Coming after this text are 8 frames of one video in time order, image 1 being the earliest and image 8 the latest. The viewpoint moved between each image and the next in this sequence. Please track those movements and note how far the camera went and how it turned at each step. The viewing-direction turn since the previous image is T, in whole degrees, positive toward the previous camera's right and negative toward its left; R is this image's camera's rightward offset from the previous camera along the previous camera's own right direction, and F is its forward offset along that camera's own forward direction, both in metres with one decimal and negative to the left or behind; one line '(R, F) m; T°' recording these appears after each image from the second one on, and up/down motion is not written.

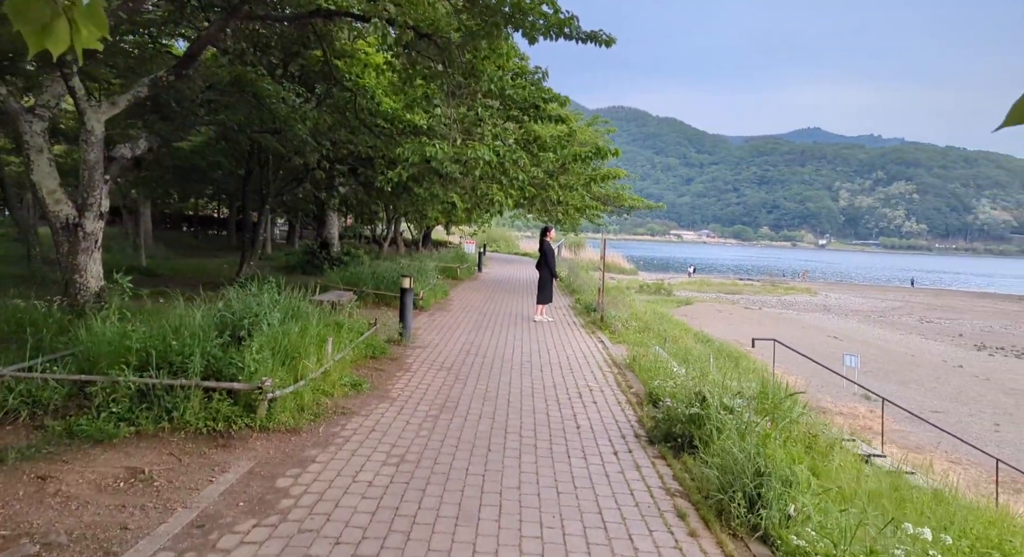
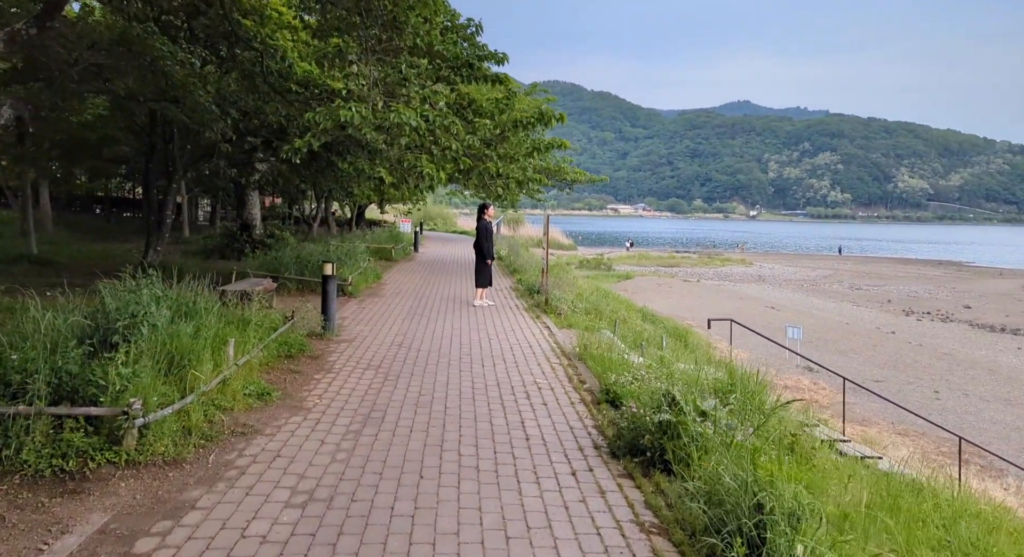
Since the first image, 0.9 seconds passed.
(+0.1, +1.0) m; +5°
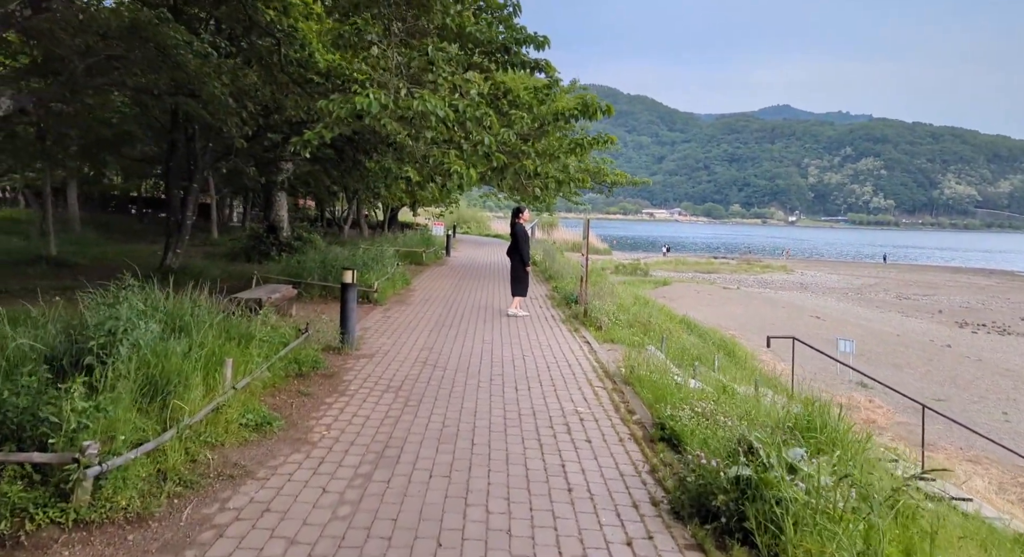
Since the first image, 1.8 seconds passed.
(-0.1, +0.9) m; -3°
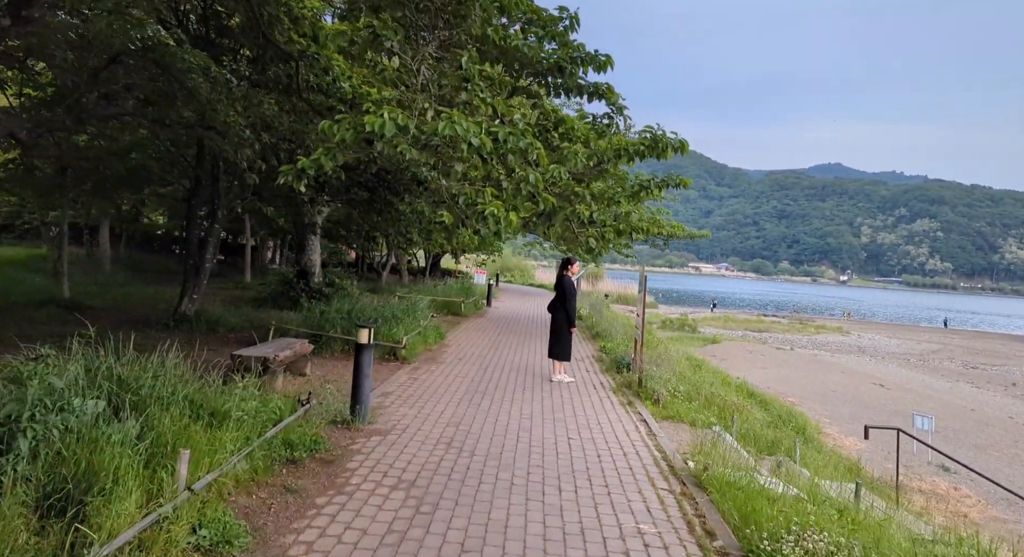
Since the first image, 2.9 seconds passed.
(-0.1, +1.3) m; -4°
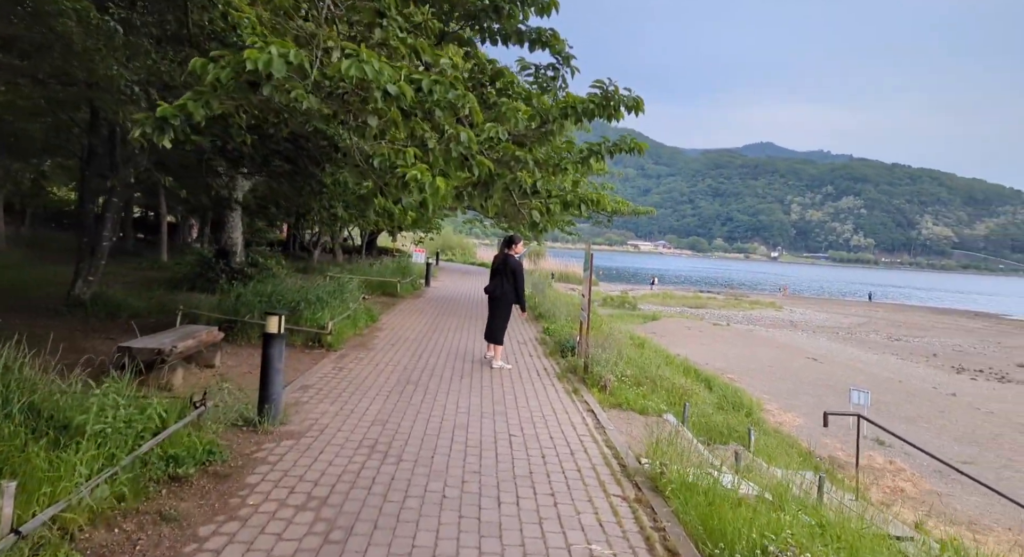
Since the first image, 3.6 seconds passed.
(+0.1, +0.8) m; +5°
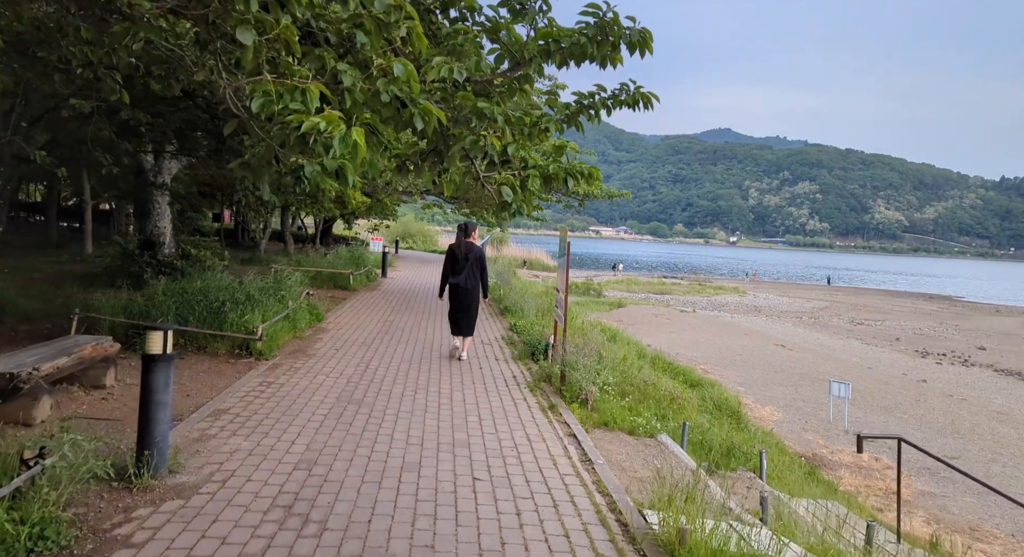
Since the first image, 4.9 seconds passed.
(0.0, +1.4) m; +3°
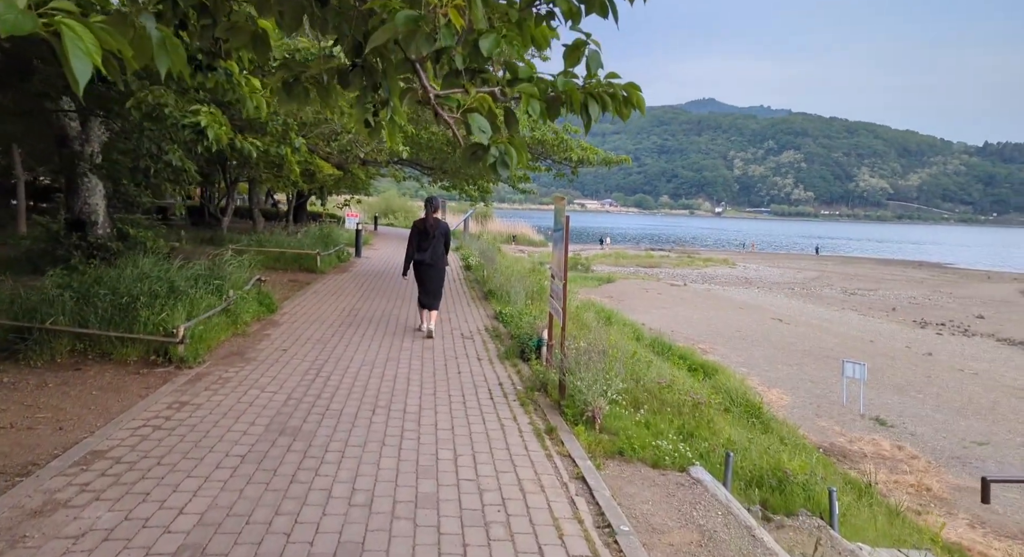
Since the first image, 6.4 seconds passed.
(0.0, +1.7) m; +1°
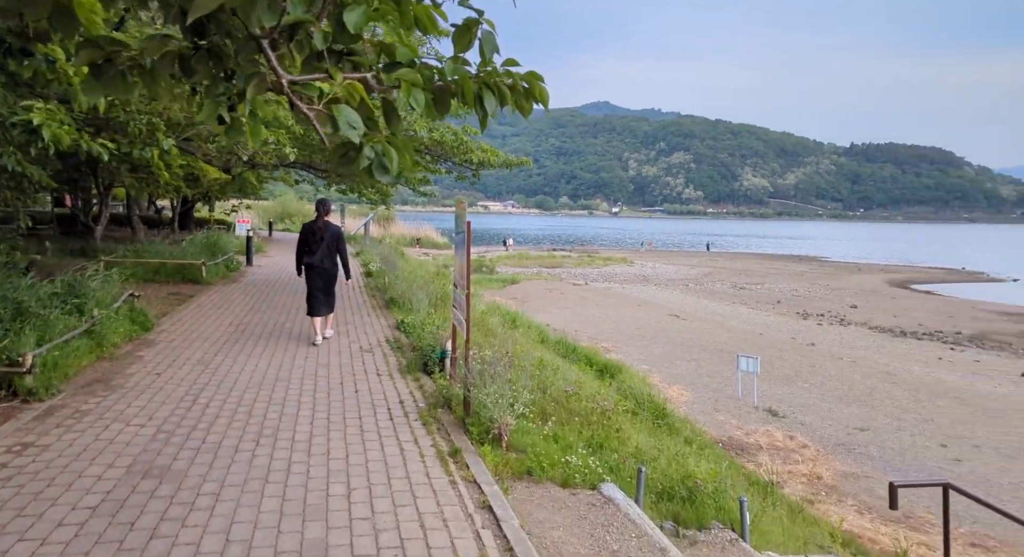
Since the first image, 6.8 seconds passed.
(+0.1, +0.3) m; +8°
